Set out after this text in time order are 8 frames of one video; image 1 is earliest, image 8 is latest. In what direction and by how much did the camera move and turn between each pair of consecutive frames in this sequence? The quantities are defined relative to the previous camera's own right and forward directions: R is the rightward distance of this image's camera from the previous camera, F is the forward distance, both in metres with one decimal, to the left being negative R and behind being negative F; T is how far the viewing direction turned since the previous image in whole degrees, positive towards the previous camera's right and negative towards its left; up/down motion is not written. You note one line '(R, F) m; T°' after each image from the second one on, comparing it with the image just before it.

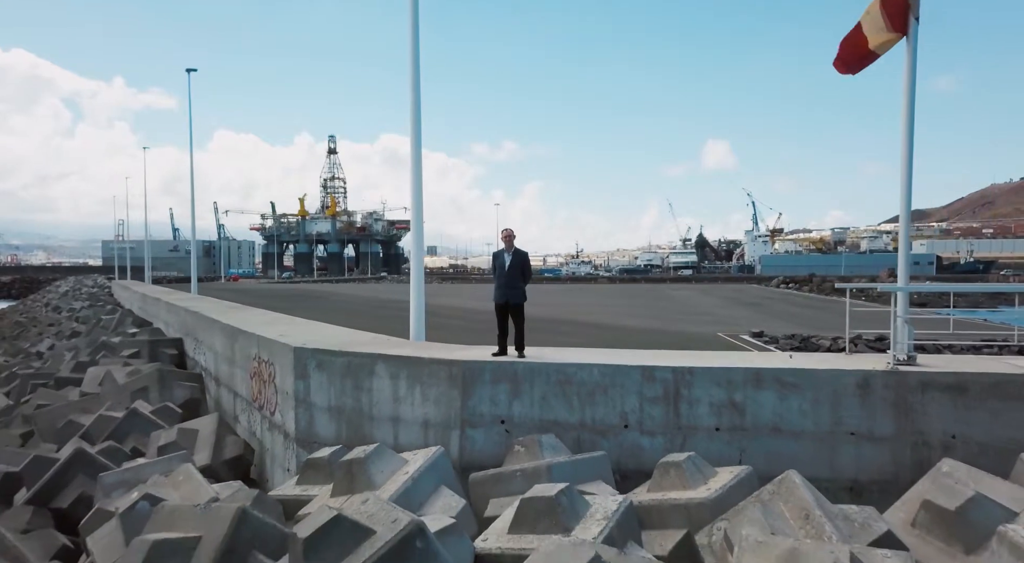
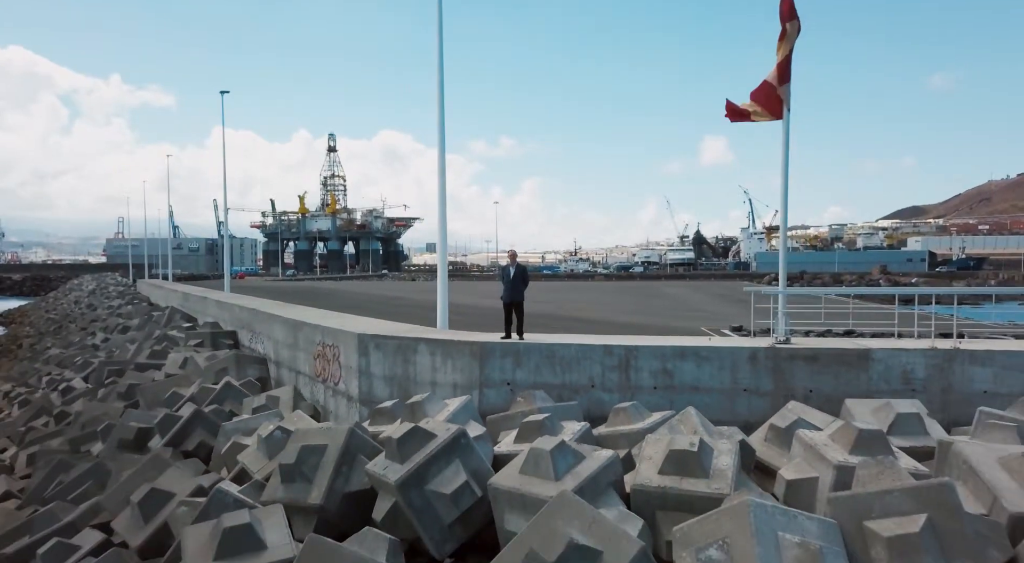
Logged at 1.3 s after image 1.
(0.0, -1.6) m; 0°
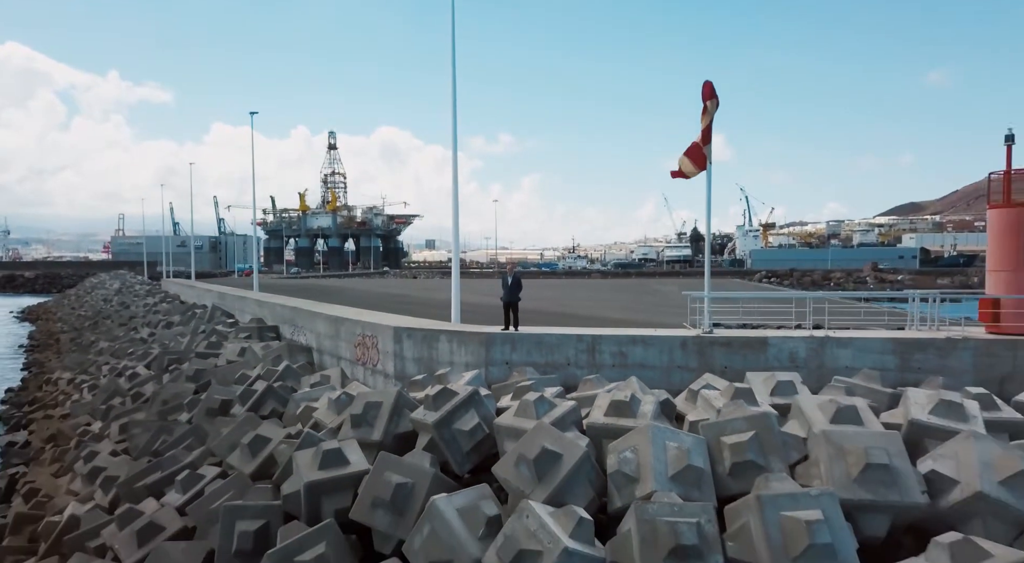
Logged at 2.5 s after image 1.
(0.0, -1.8) m; 0°
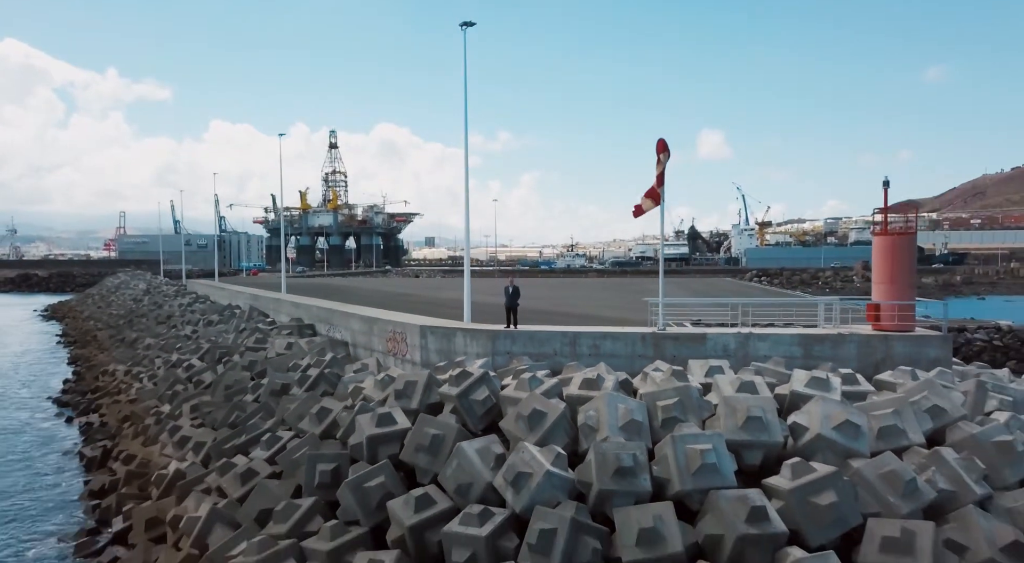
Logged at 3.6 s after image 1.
(0.0, -2.1) m; 0°
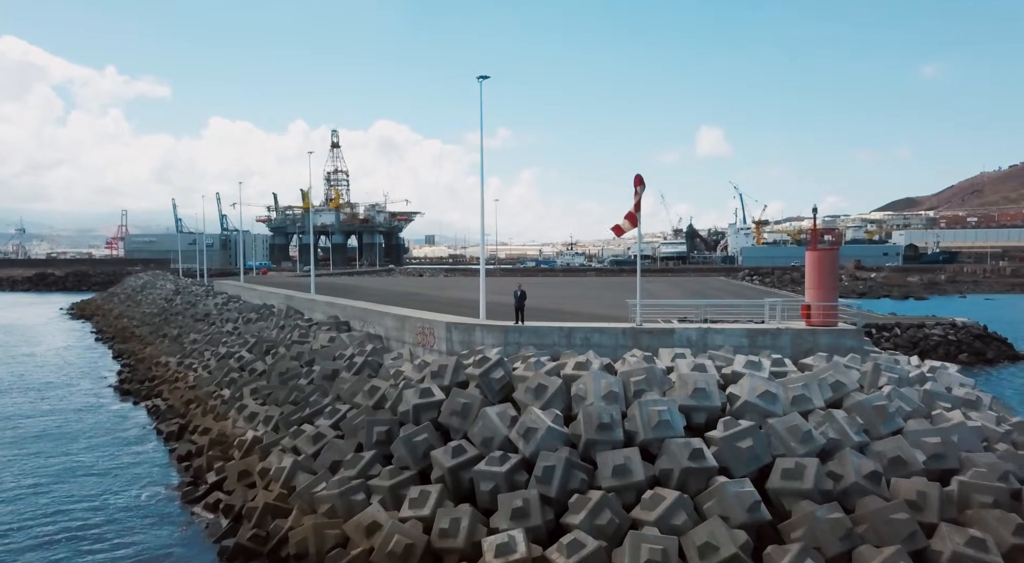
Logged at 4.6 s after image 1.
(-0.1, -2.3) m; 0°
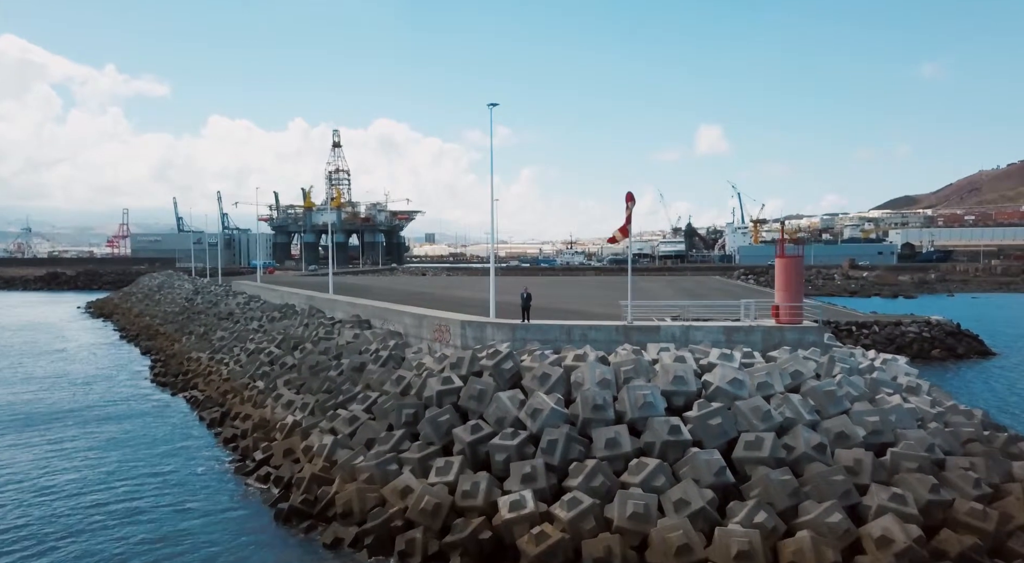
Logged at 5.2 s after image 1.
(-0.1, -1.6) m; 0°
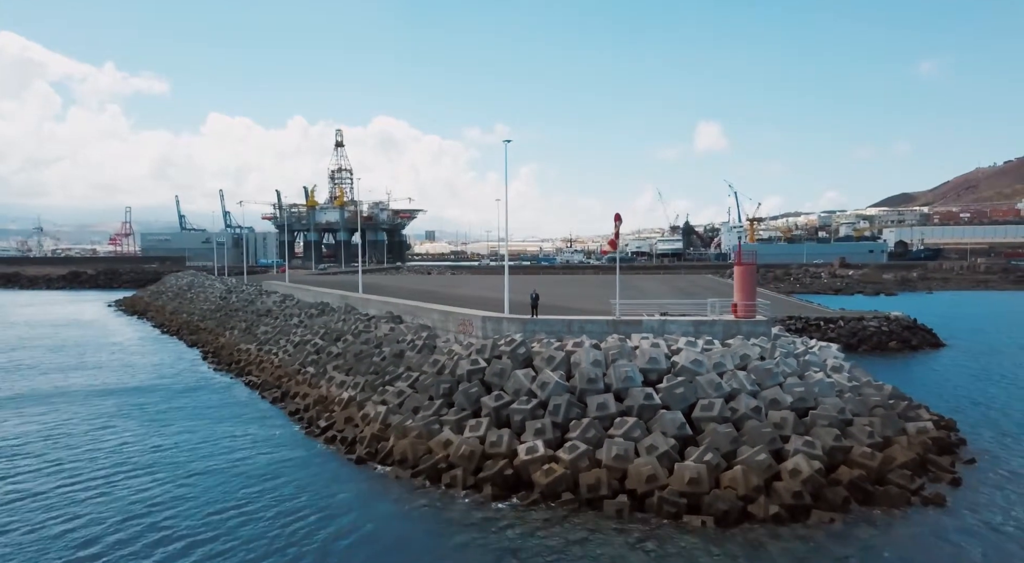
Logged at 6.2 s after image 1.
(-0.3, -3.2) m; 0°
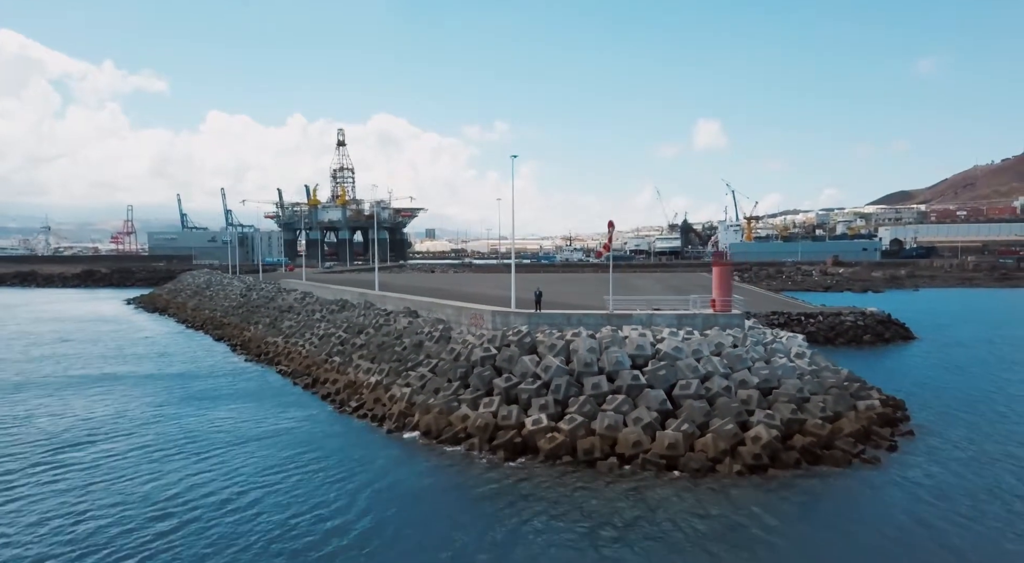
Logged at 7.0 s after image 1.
(-0.2, -2.2) m; 0°
